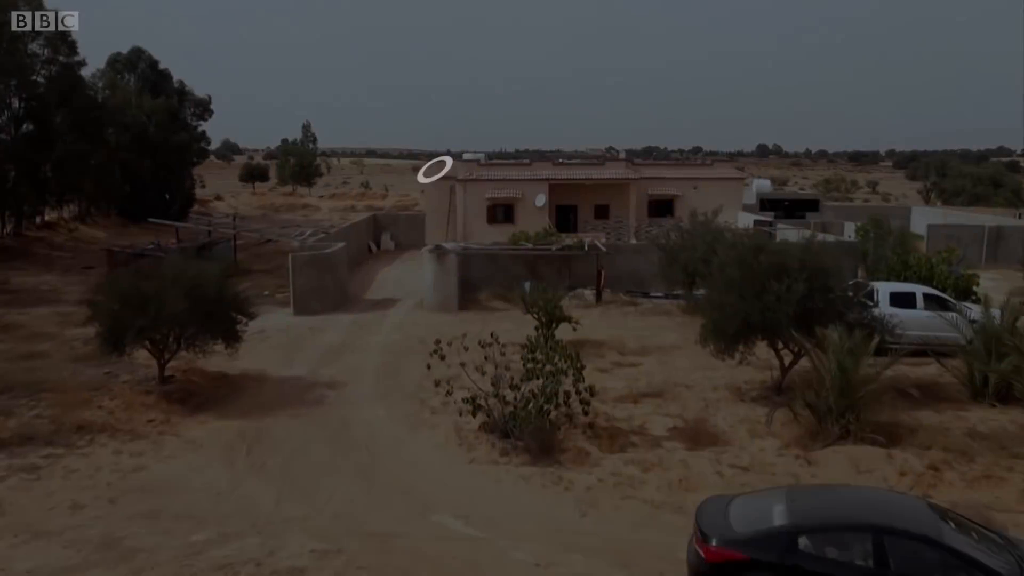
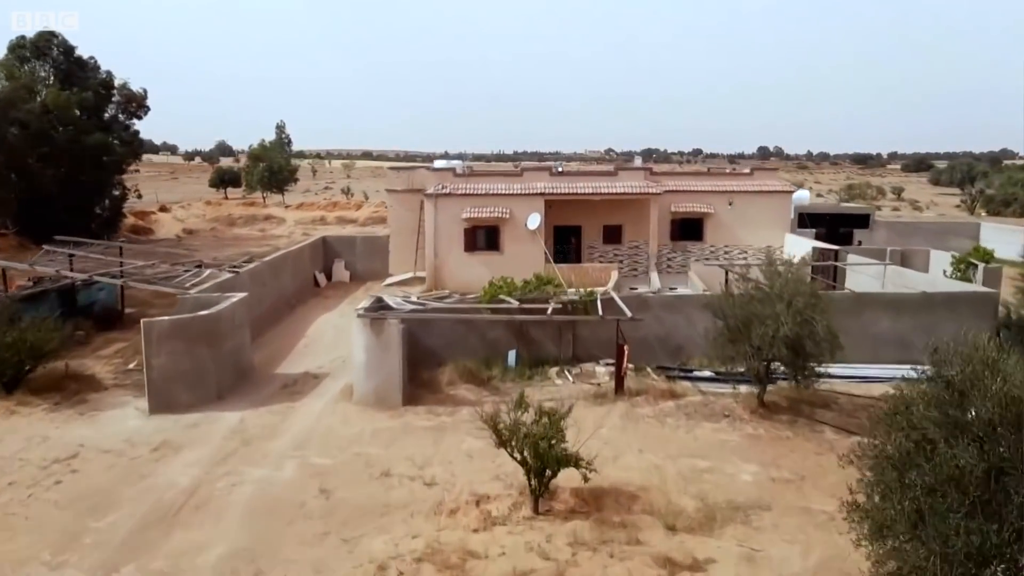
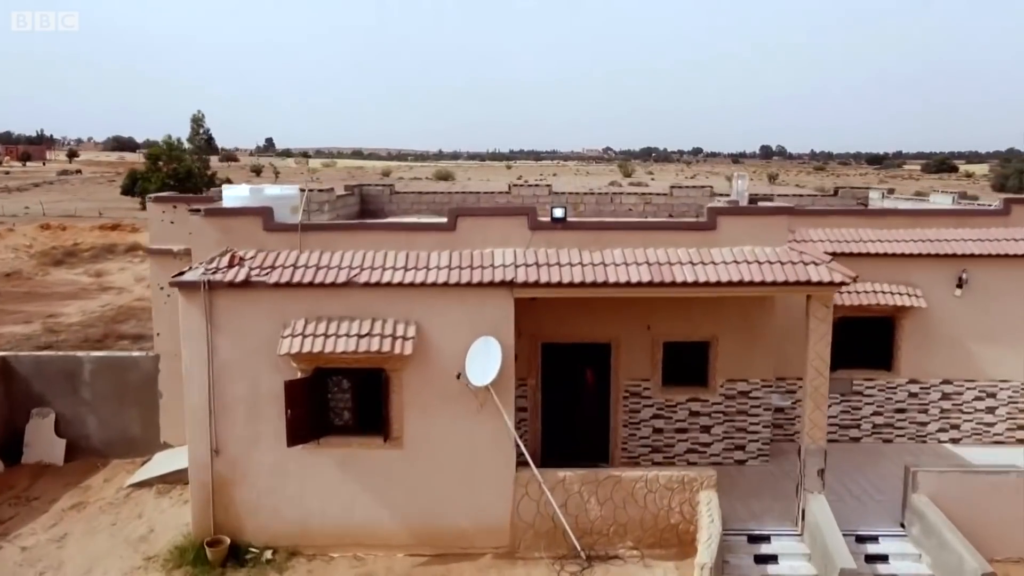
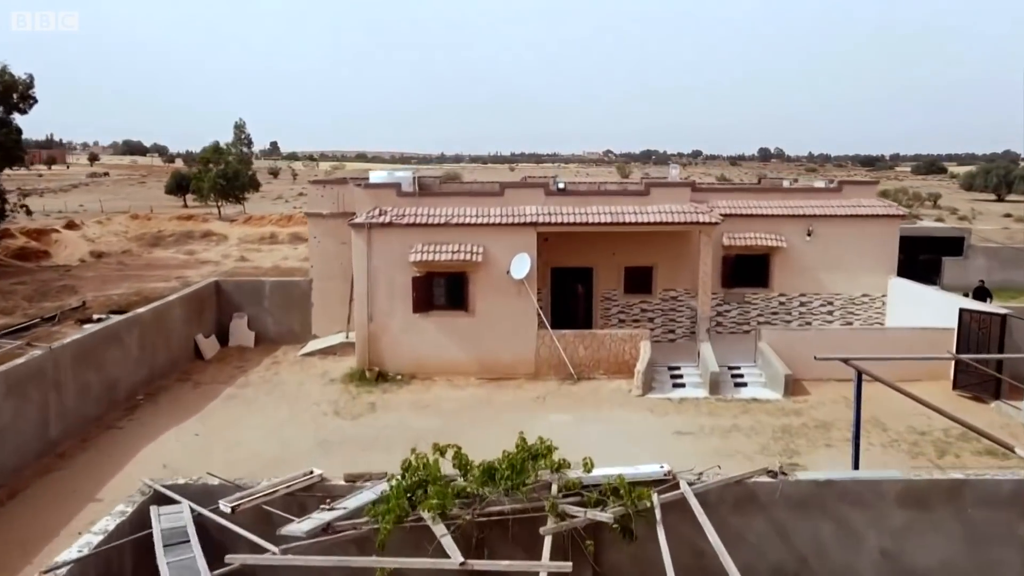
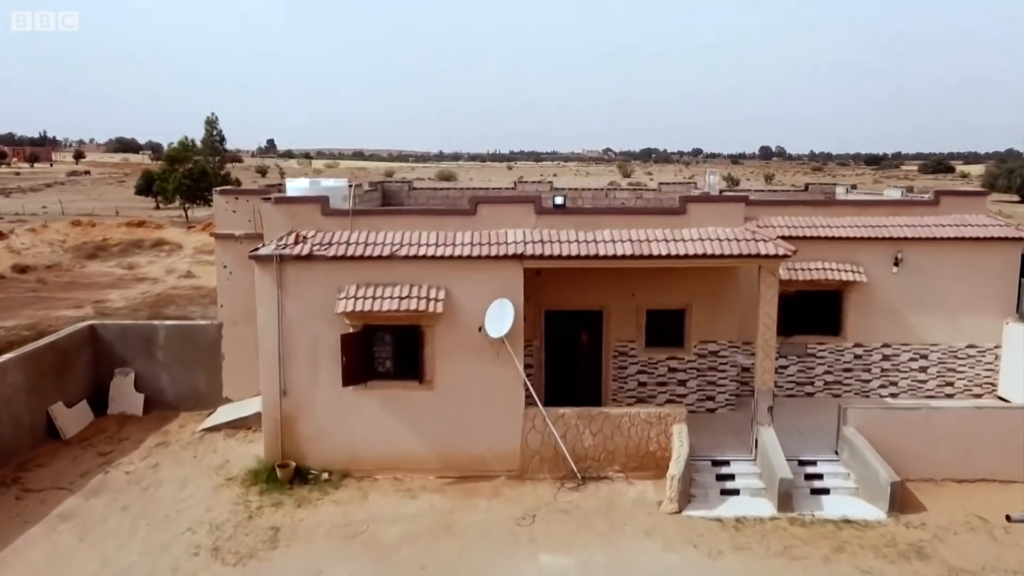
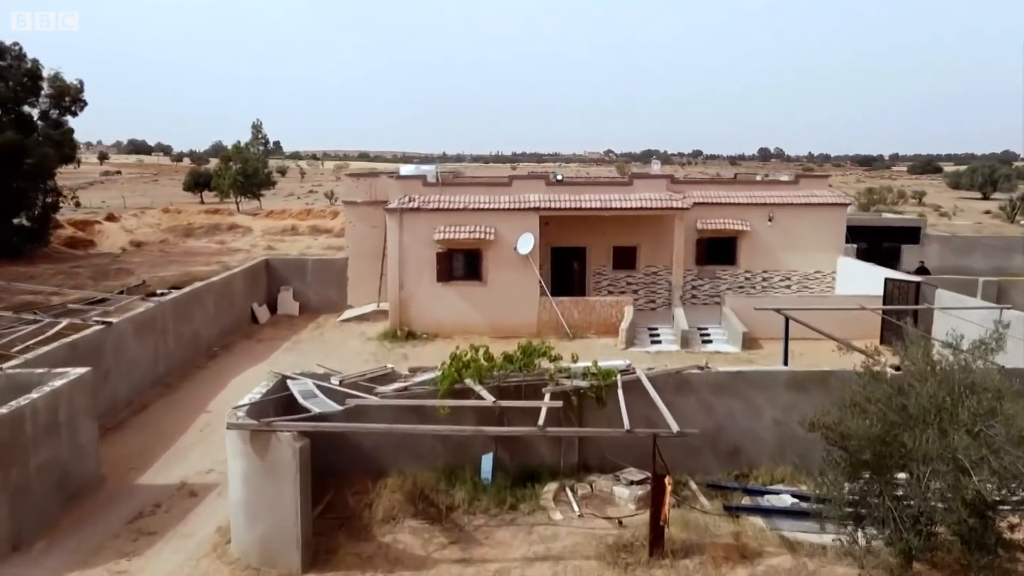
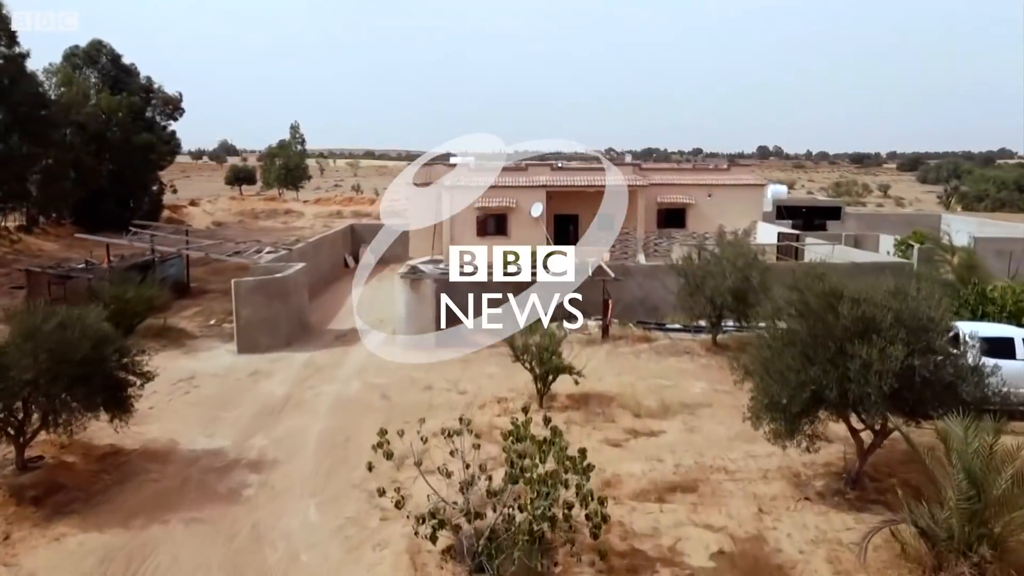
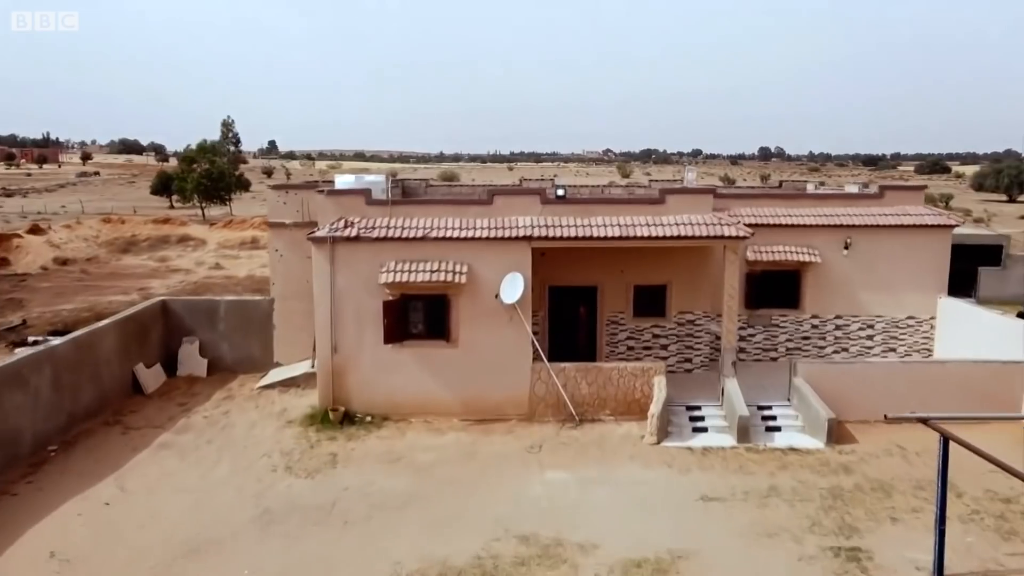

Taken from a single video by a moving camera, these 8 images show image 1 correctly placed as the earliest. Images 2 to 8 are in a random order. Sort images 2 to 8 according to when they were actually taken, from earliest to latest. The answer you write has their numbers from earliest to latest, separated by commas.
7, 2, 6, 4, 8, 5, 3
